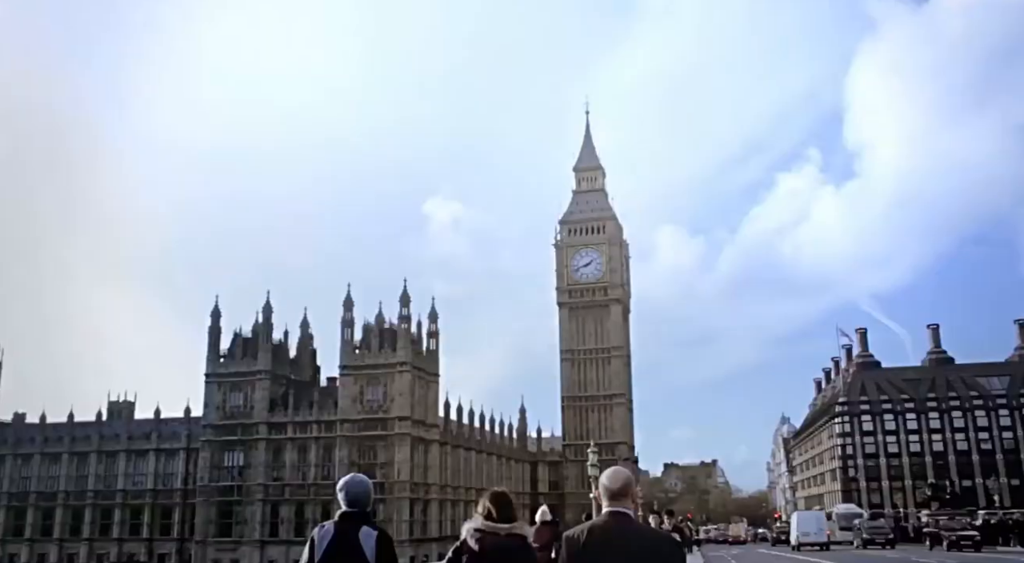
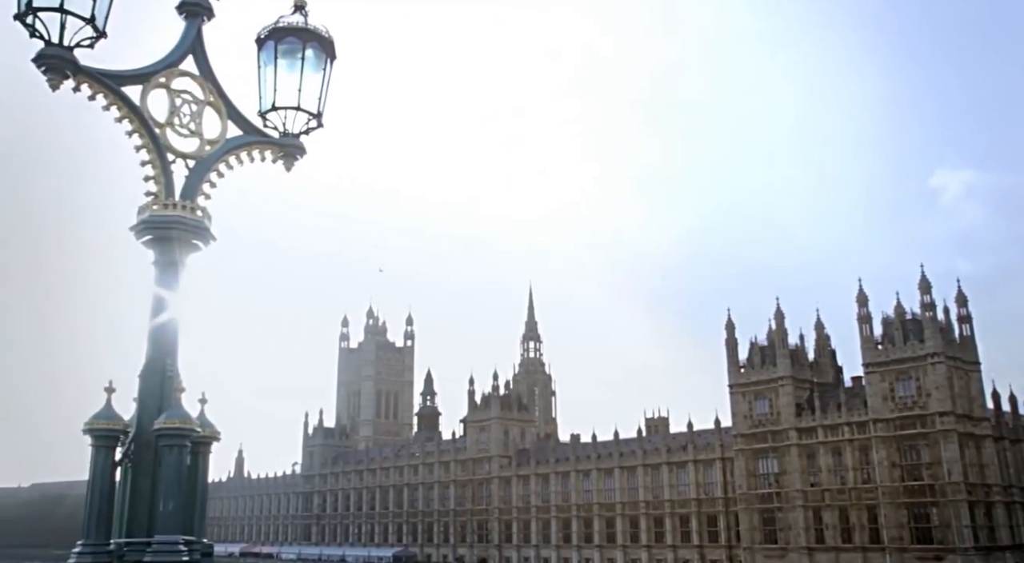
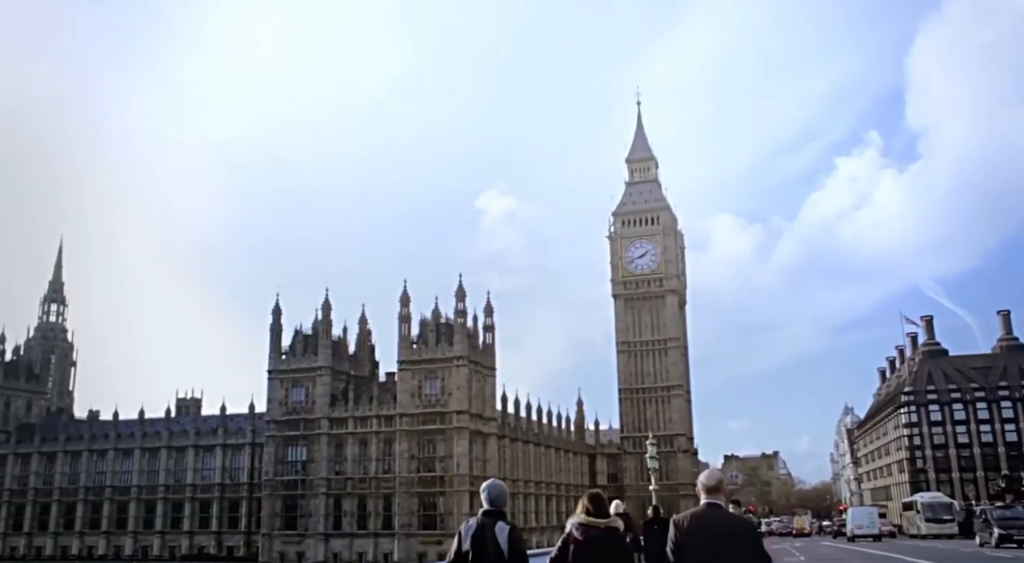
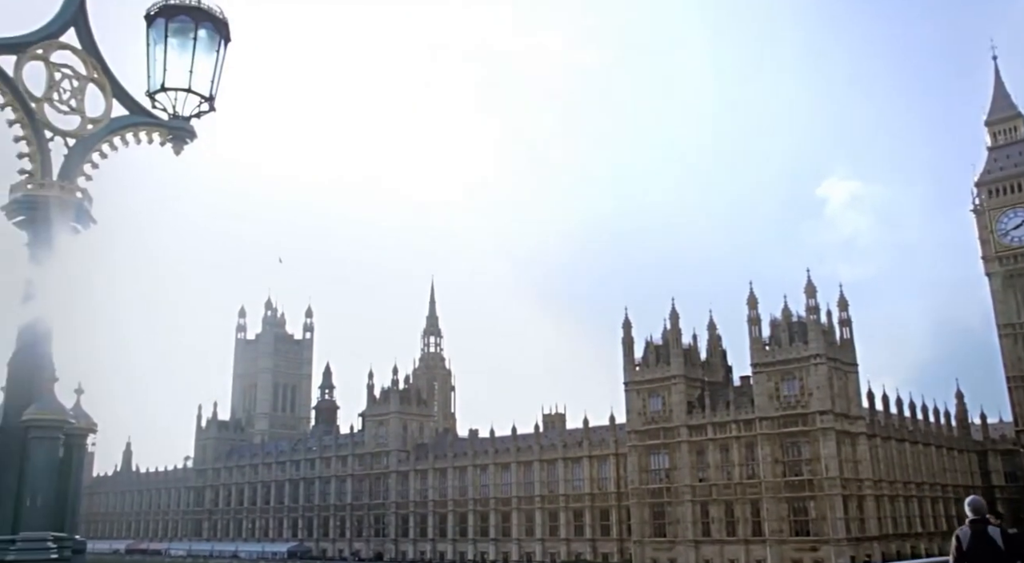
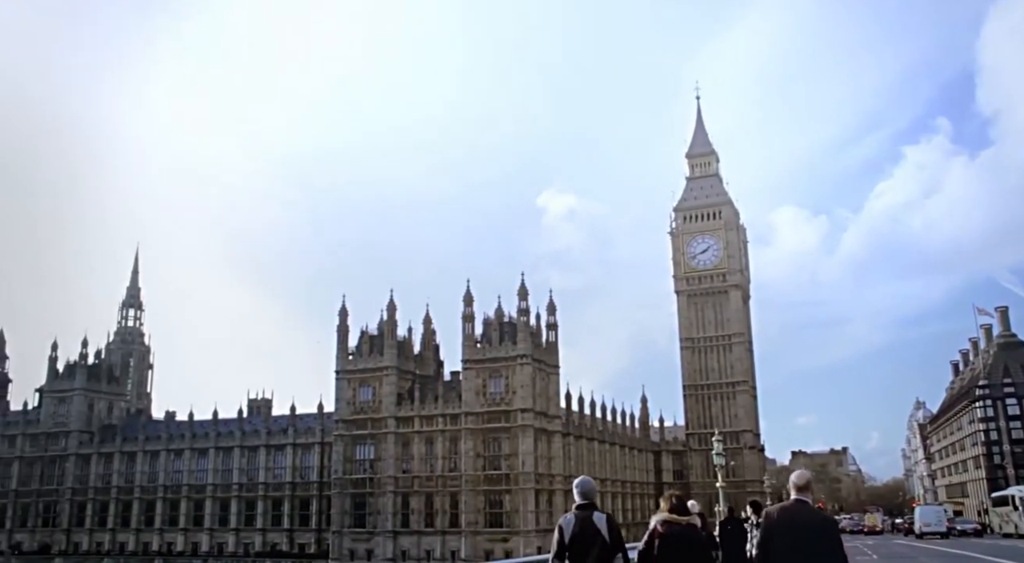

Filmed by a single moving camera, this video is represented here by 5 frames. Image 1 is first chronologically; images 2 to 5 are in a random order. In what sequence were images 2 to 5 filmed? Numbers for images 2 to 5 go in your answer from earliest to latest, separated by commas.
3, 5, 4, 2
